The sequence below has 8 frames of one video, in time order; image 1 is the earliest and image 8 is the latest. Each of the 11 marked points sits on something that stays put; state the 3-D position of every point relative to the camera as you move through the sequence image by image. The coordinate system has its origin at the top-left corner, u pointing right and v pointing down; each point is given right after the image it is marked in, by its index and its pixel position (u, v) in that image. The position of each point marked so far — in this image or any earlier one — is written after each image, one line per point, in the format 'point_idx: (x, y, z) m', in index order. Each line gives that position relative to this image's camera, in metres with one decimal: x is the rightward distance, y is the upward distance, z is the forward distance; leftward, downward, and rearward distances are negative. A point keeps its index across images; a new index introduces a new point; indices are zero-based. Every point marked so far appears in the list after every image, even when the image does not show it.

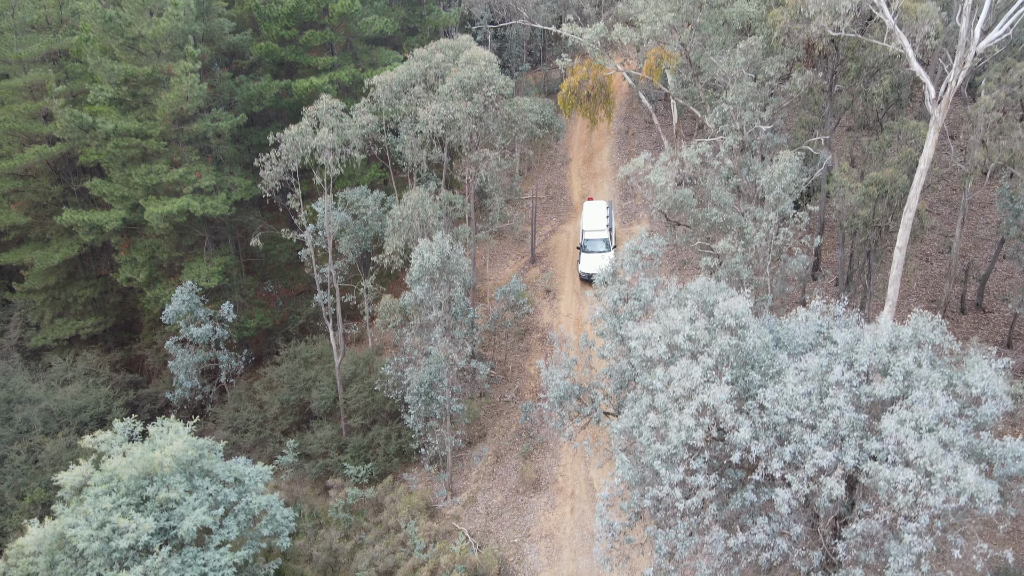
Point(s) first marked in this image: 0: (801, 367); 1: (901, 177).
0: (+4.9, -1.4, +12.8) m
1: (+9.4, +2.7, +18.2) m
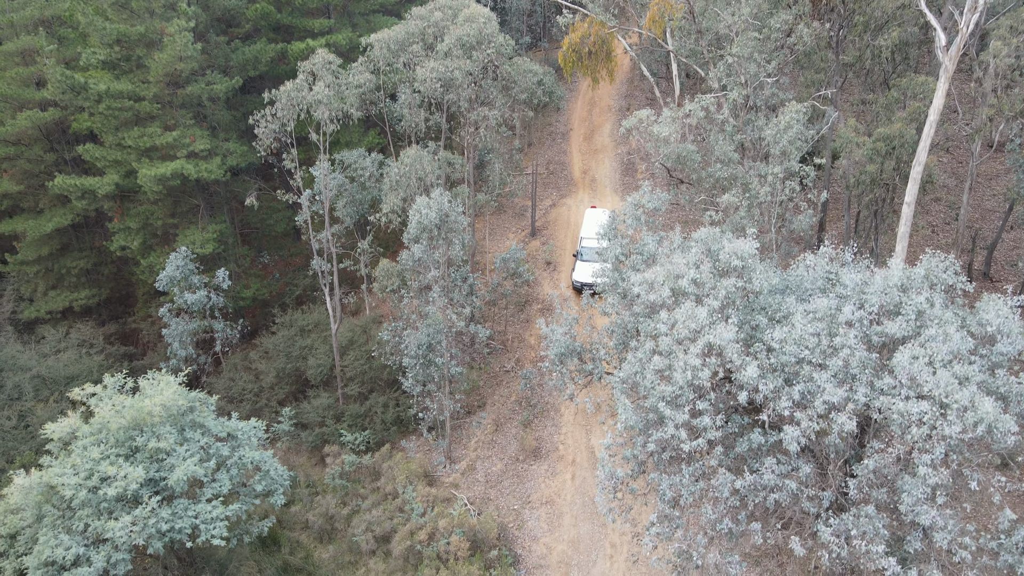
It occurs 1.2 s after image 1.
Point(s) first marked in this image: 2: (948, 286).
0: (+4.9, -0.3, +12.4) m
1: (+9.4, +3.7, +17.8) m
2: (+7.2, 0.0, +12.5) m
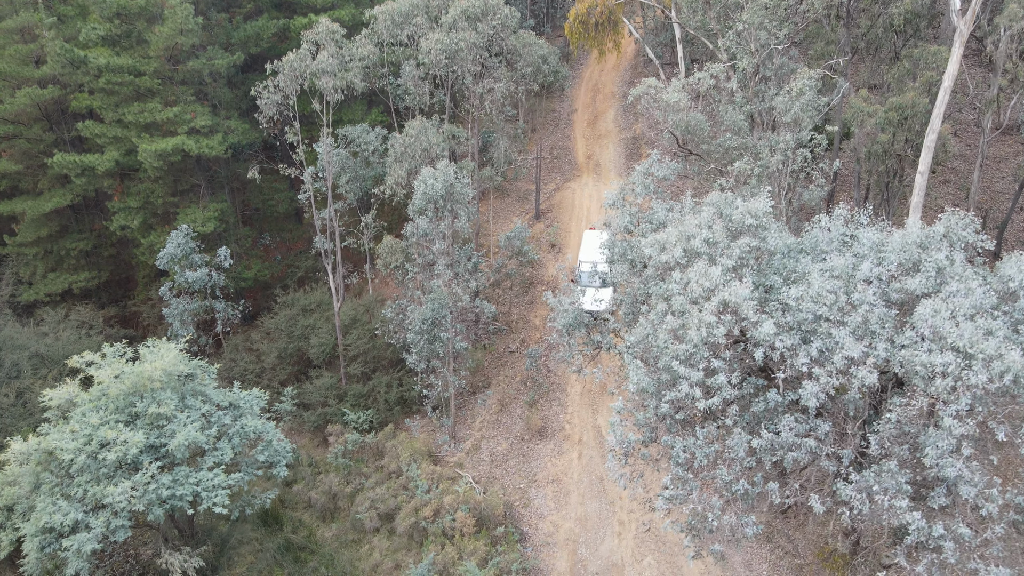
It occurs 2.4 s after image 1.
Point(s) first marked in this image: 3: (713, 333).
0: (+5.0, +0.3, +12.1) m
1: (+9.6, +4.4, +17.5) m
2: (+7.4, +0.7, +12.2) m
3: (+3.1, -0.7, +11.5) m
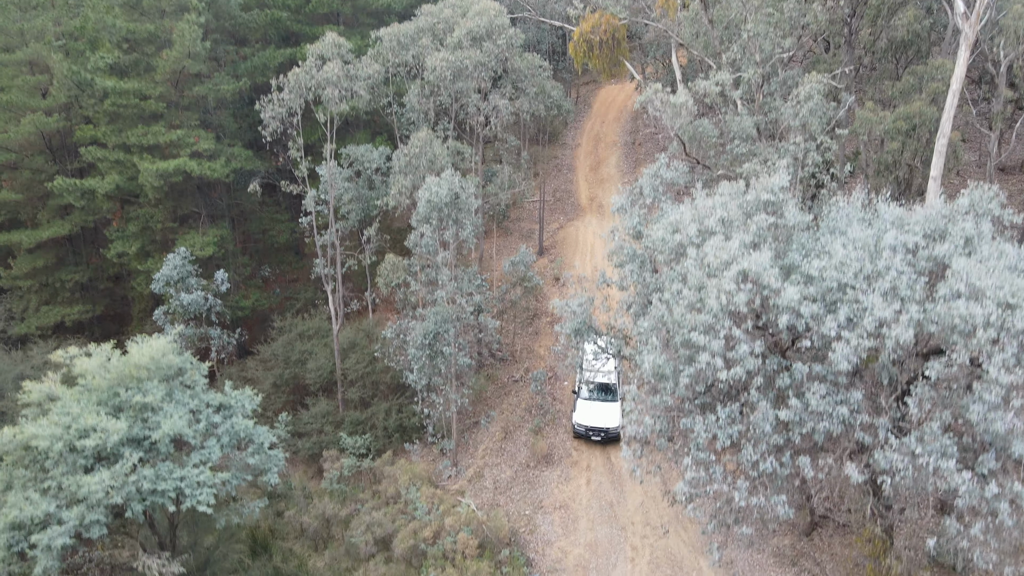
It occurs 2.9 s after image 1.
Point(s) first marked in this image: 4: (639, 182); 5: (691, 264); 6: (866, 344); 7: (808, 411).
0: (+5.2, +0.8, +11.6) m
1: (+9.7, +4.2, +17.4) m
2: (+7.5, +1.1, +11.7) m
3: (+3.2, -0.2, +10.8) m
4: (+2.8, +2.3, +16.6) m
5: (+2.9, +0.4, +11.9) m
6: (+4.7, -0.7, +9.9) m
7: (+4.0, -1.7, +10.2) m
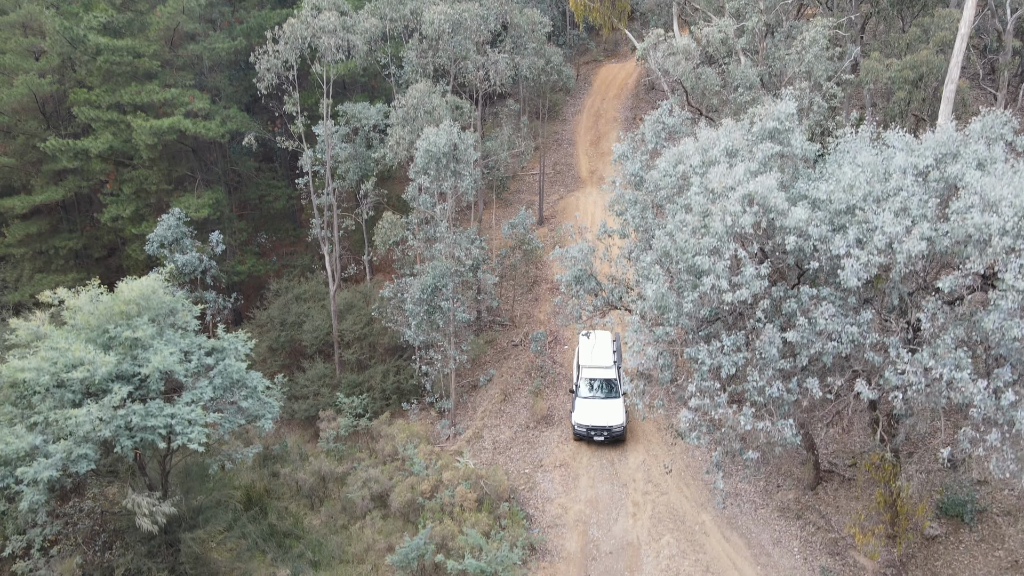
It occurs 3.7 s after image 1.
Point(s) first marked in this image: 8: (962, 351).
0: (+5.2, +1.9, +11.3) m
1: (+9.7, +5.3, +17.1) m
2: (+7.5, +2.2, +11.4) m
3: (+3.2, +0.9, +10.5) m
4: (+2.8, +3.5, +16.3) m
5: (+2.8, +1.5, +11.6) m
6: (+4.7, +0.4, +9.6) m
7: (+4.0, -0.6, +9.9) m
8: (+5.2, -0.7, +8.8) m
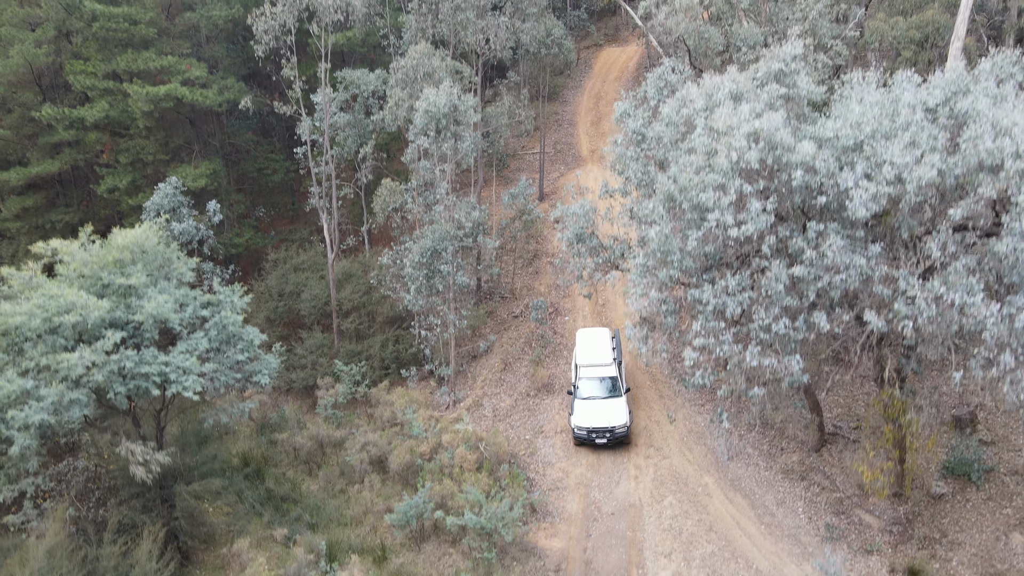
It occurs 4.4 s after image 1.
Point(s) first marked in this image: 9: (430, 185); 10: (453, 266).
0: (+5.2, +2.7, +11.0) m
1: (+9.7, +6.1, +16.9) m
2: (+7.5, +3.1, +11.2) m
3: (+3.2, +1.8, +10.3) m
4: (+2.8, +4.3, +16.1) m
5: (+2.8, +2.4, +11.4) m
6: (+4.7, +1.2, +9.4) m
7: (+4.0, +0.3, +9.7) m
8: (+5.3, +0.1, +8.6) m
9: (-2.1, +2.6, +19.1) m
10: (-1.4, +0.5, +17.8) m
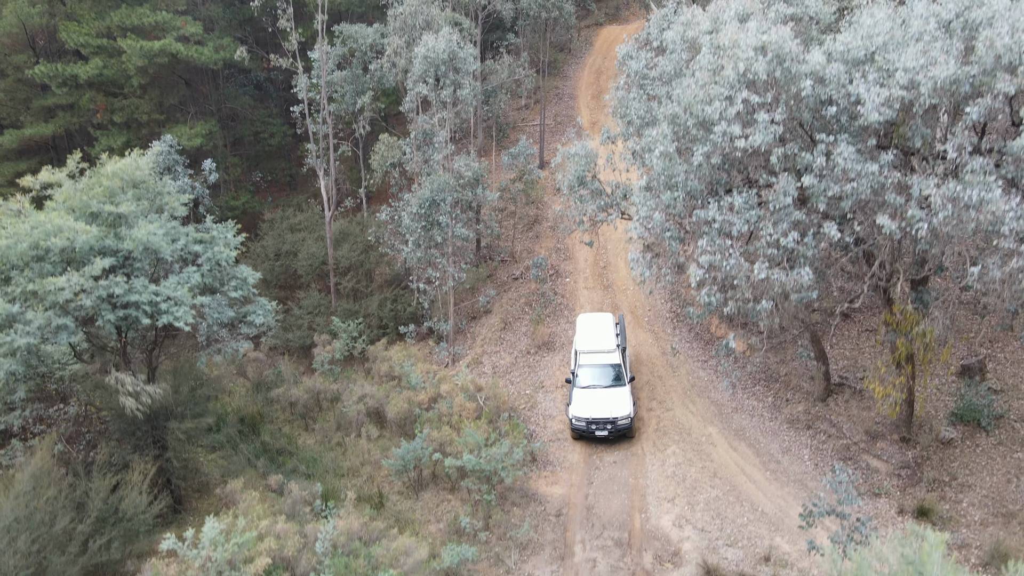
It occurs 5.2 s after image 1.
0: (+5.2, +3.8, +10.7) m
1: (+9.7, +7.3, +16.5) m
2: (+7.5, +4.2, +10.9) m
3: (+3.2, +2.9, +10.0) m
4: (+2.8, +5.4, +15.8) m
5: (+2.8, +3.5, +11.1) m
6: (+4.7, +2.3, +9.0) m
7: (+4.0, +1.4, +9.3) m
8: (+5.3, +1.2, +8.2) m
9: (-2.1, +3.8, +18.8) m
10: (-1.4, +1.7, +17.5) m
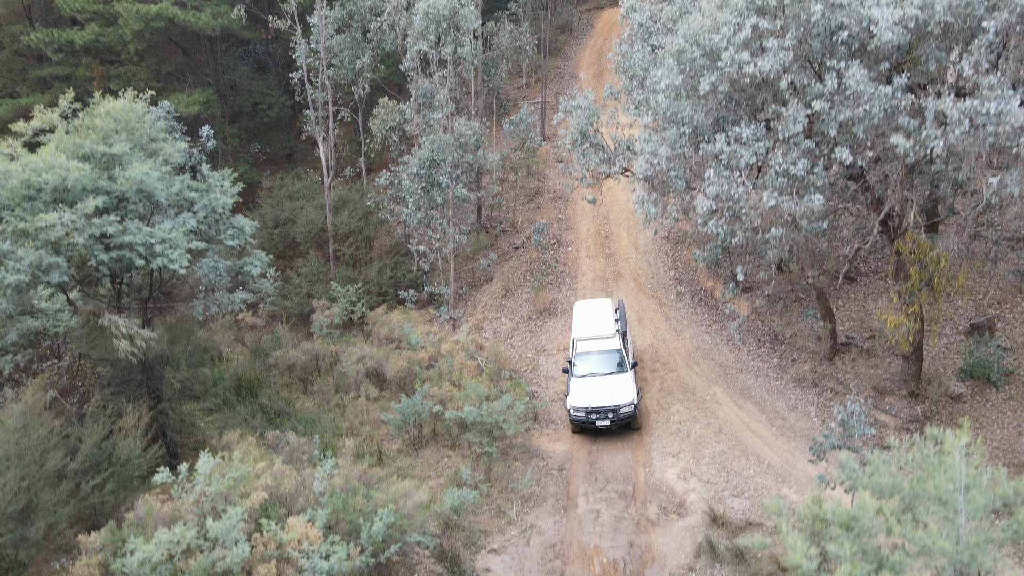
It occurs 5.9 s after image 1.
0: (+5.2, +4.7, +10.5) m
1: (+9.7, +8.1, +16.3) m
2: (+7.6, +5.1, +10.6) m
3: (+3.2, +3.8, +9.7) m
4: (+2.9, +6.3, +15.5) m
5: (+2.9, +4.4, +10.8) m
6: (+4.7, +3.2, +8.8) m
7: (+4.0, +2.3, +9.1) m
8: (+5.3, +2.1, +8.0) m
9: (-2.0, +4.6, +18.5) m
10: (-1.4, +2.5, +17.3) m
